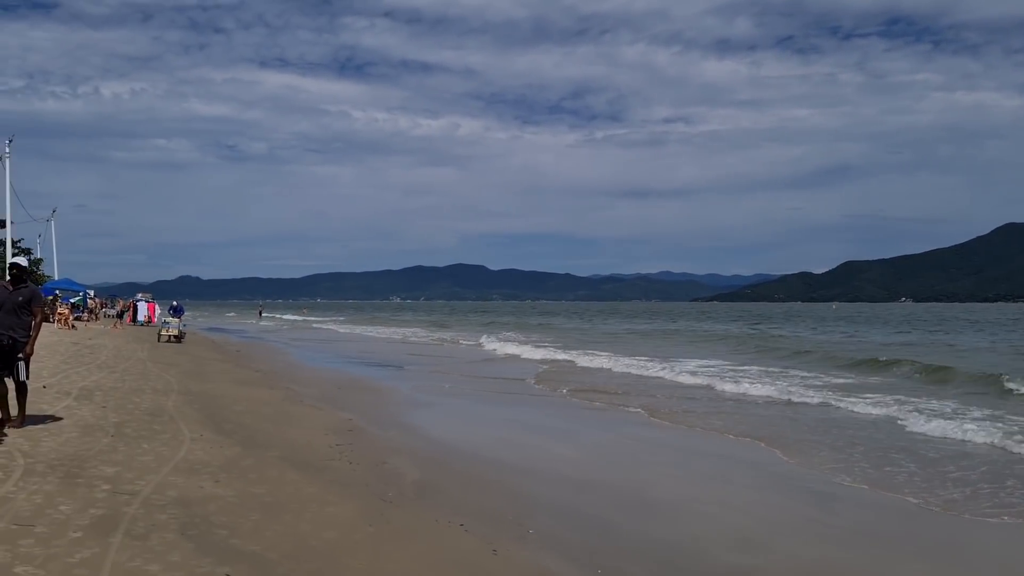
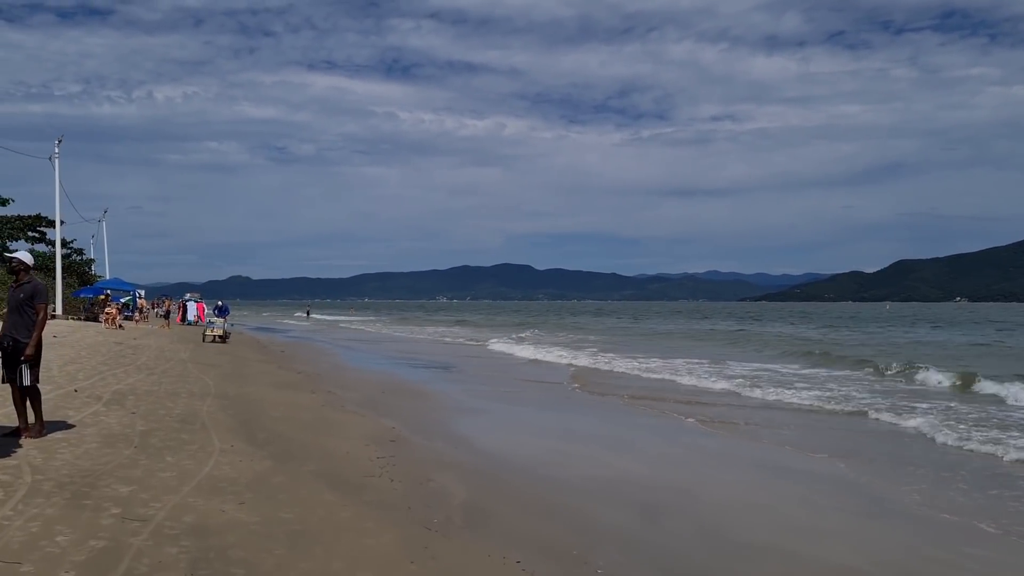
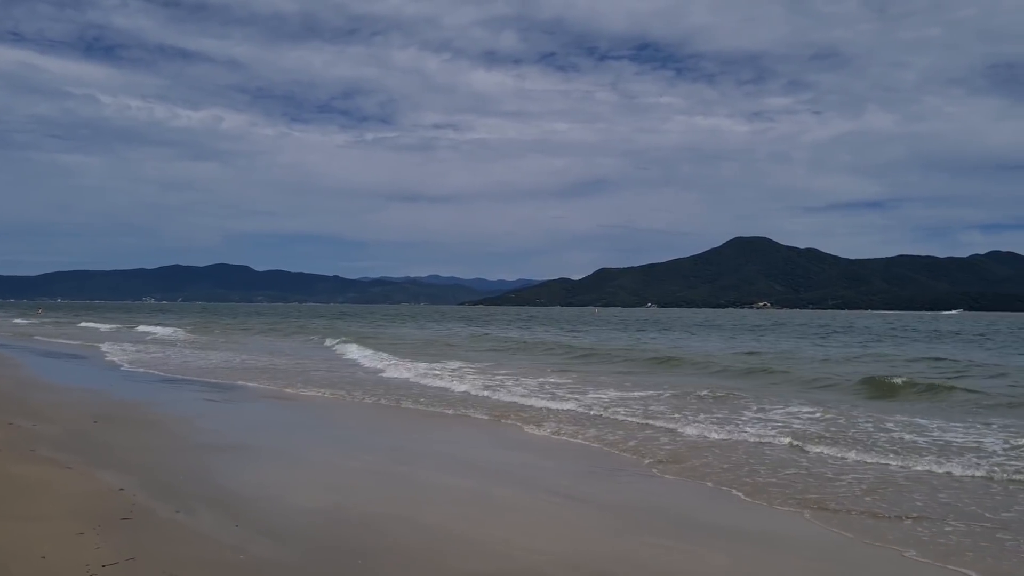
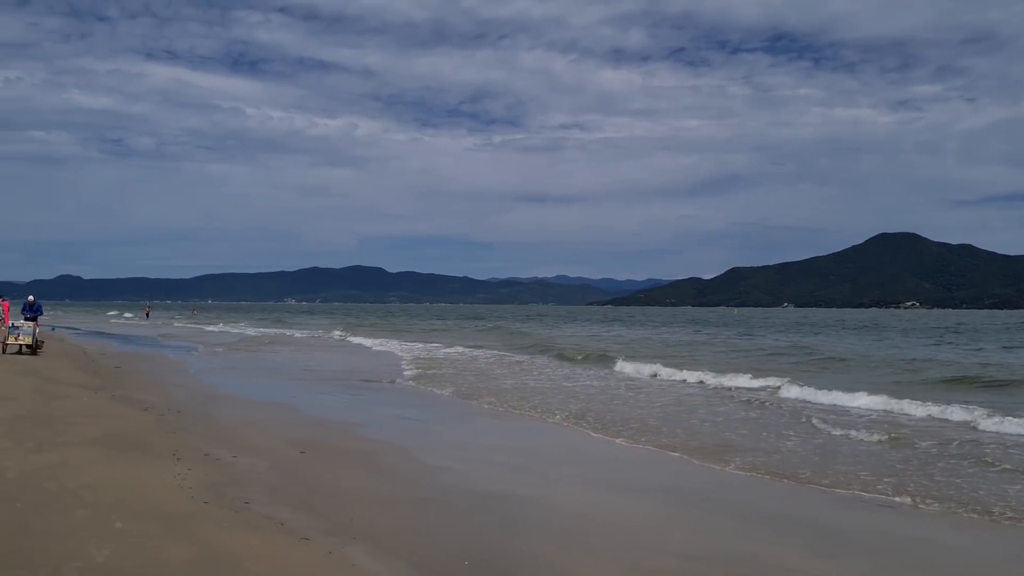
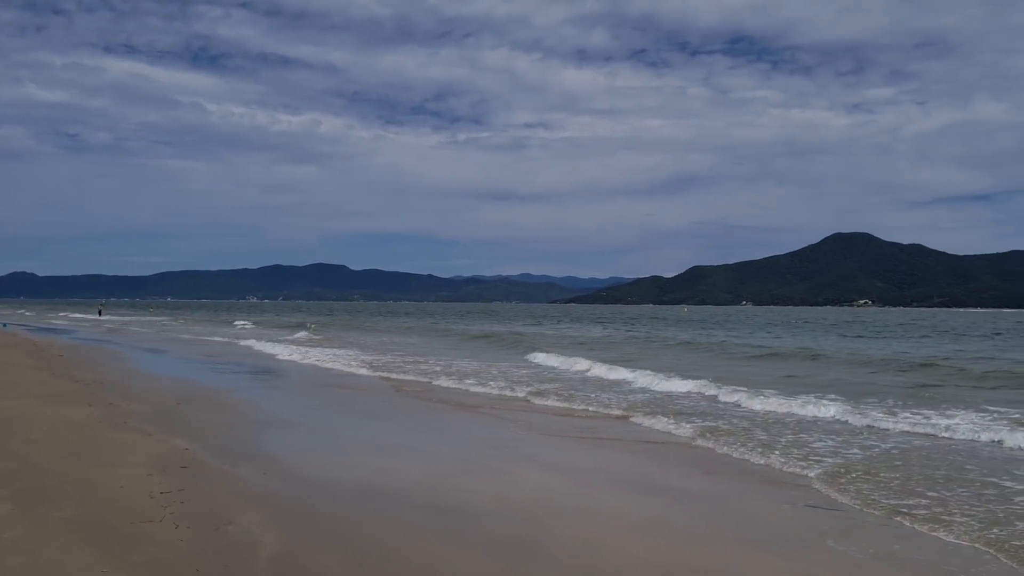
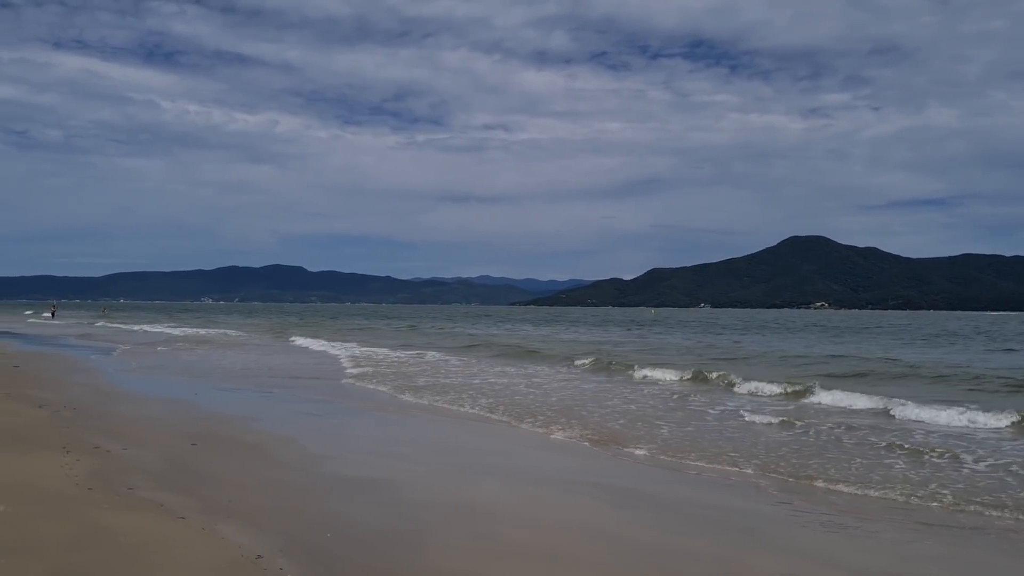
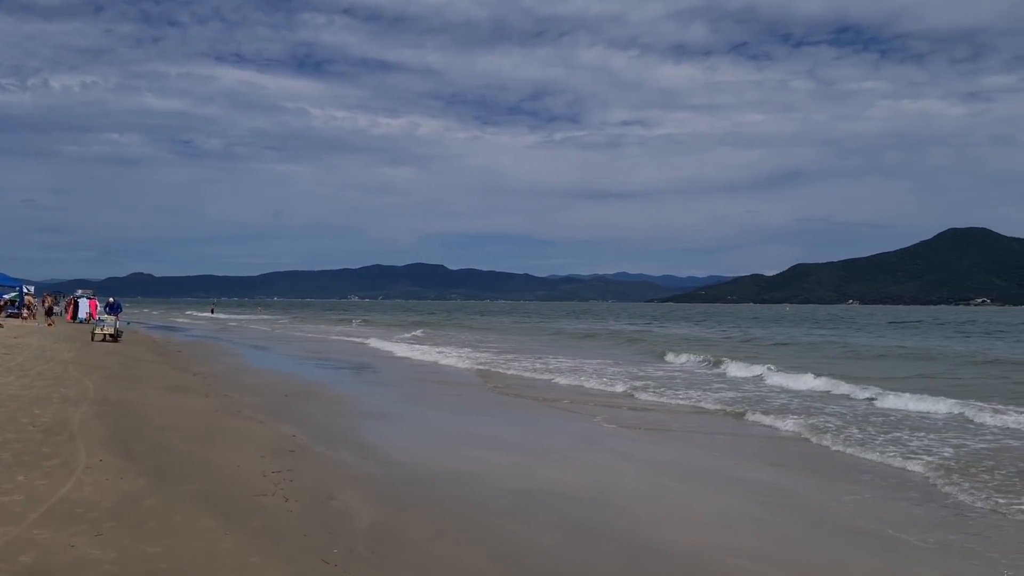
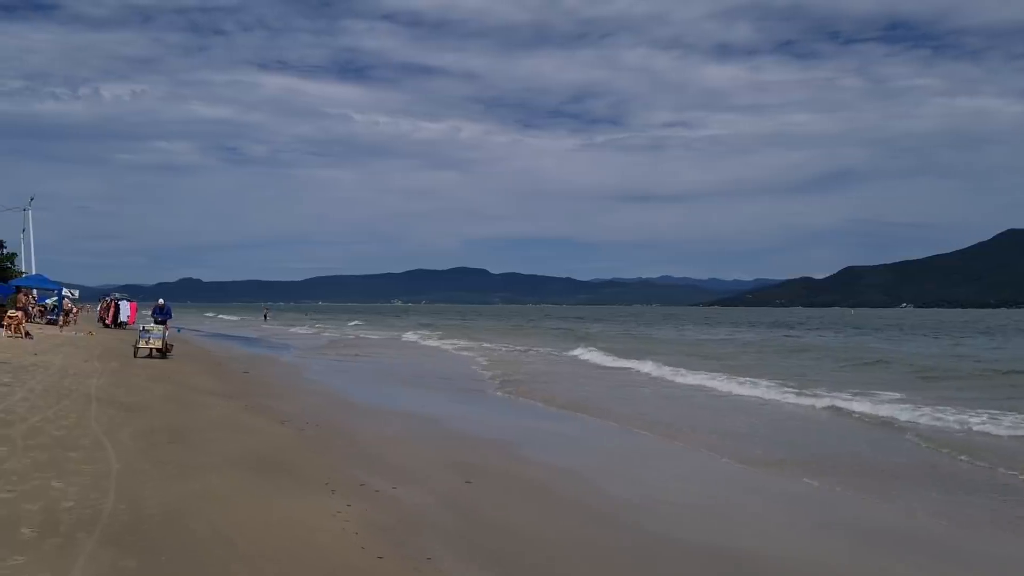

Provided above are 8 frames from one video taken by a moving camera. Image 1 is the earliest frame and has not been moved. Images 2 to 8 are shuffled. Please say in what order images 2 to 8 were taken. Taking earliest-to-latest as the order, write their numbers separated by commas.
2, 7, 5, 3, 6, 4, 8
